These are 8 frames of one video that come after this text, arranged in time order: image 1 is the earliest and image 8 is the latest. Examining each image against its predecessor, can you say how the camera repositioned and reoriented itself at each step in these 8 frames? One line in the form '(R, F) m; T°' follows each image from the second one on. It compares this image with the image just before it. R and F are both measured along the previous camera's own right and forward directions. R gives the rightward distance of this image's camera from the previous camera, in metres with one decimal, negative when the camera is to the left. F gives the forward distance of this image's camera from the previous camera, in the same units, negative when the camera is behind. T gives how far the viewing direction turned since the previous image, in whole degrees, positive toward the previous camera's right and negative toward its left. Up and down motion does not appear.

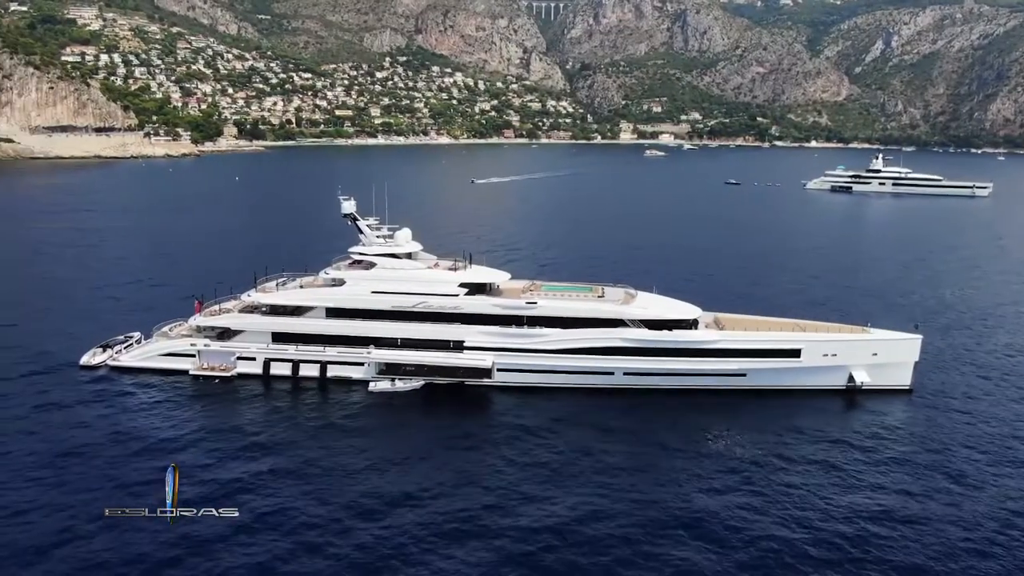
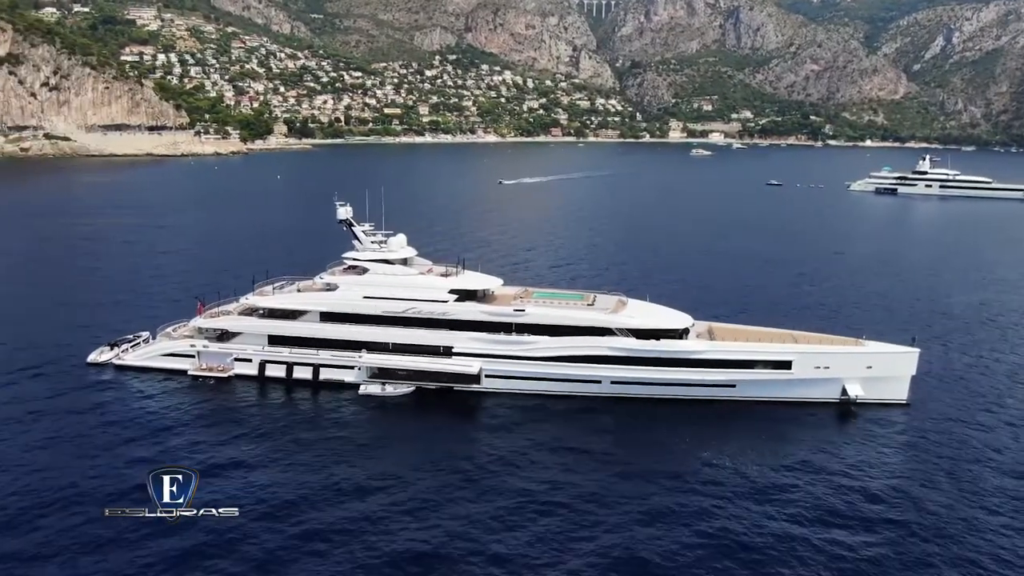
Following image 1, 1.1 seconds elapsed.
(+1.8, -0.1) m; -3°
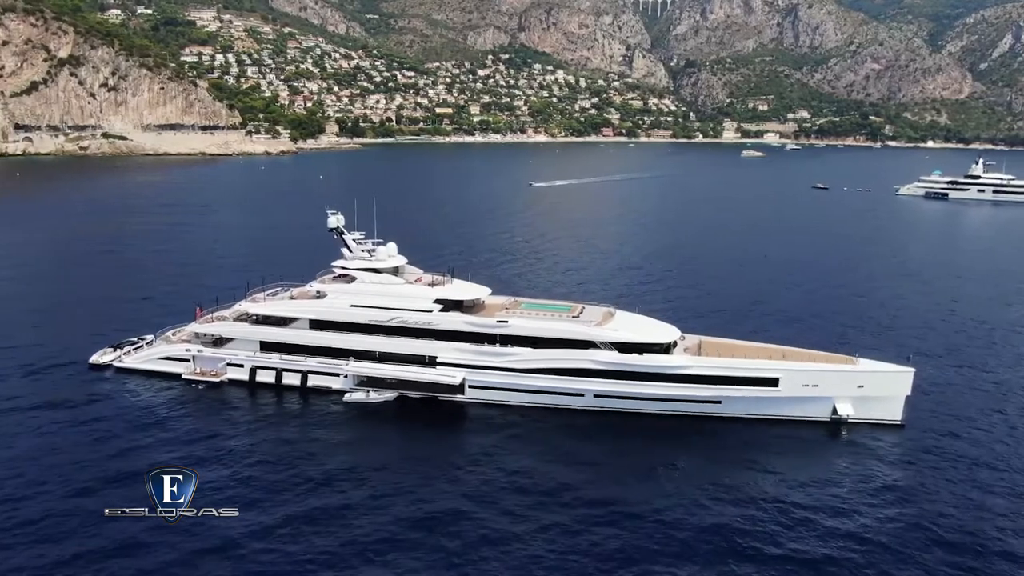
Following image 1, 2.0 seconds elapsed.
(+2.0, +0.2) m; -4°
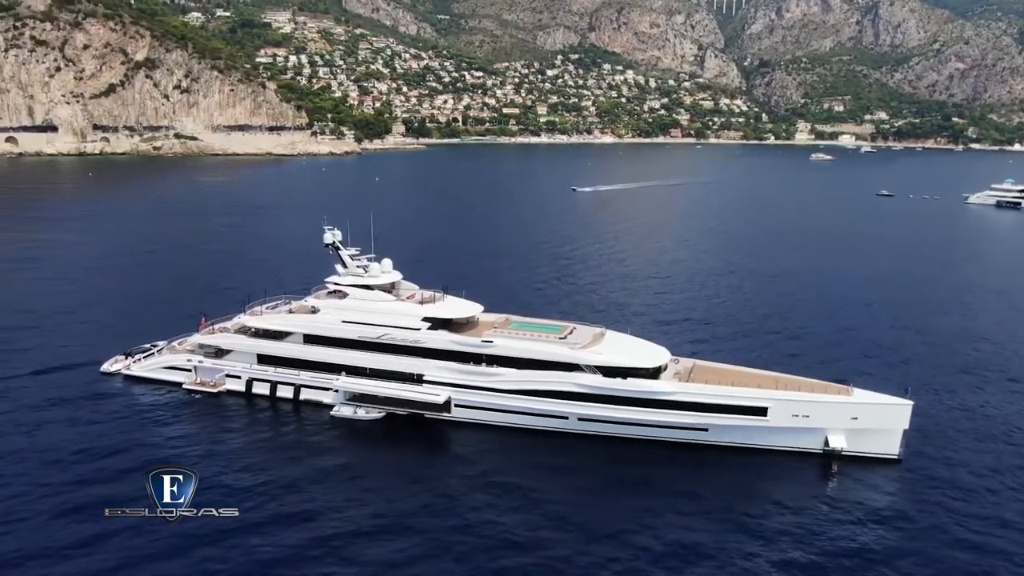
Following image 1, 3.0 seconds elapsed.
(+2.4, +0.3) m; -5°
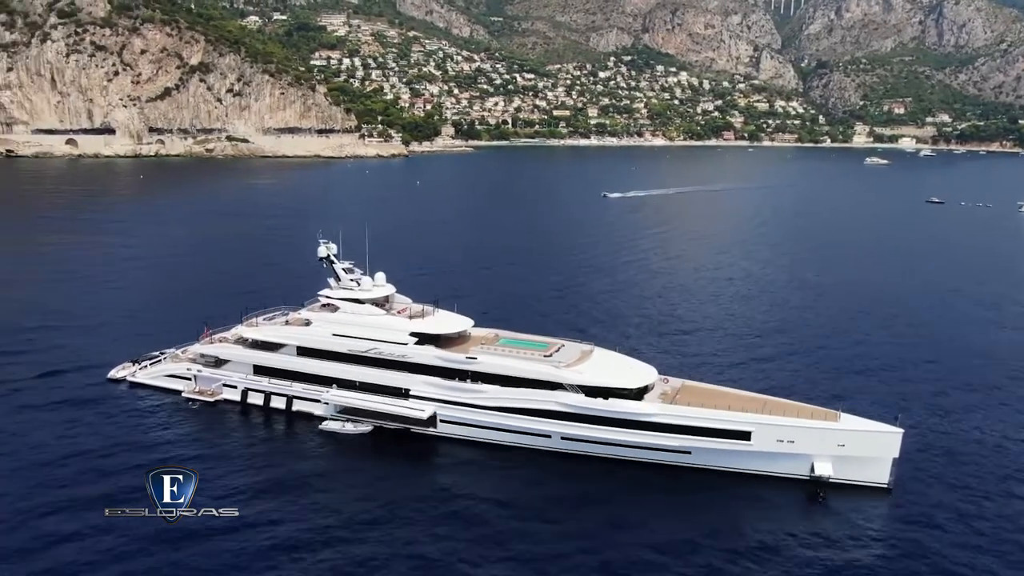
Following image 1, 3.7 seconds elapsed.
(+1.9, +0.1) m; -4°
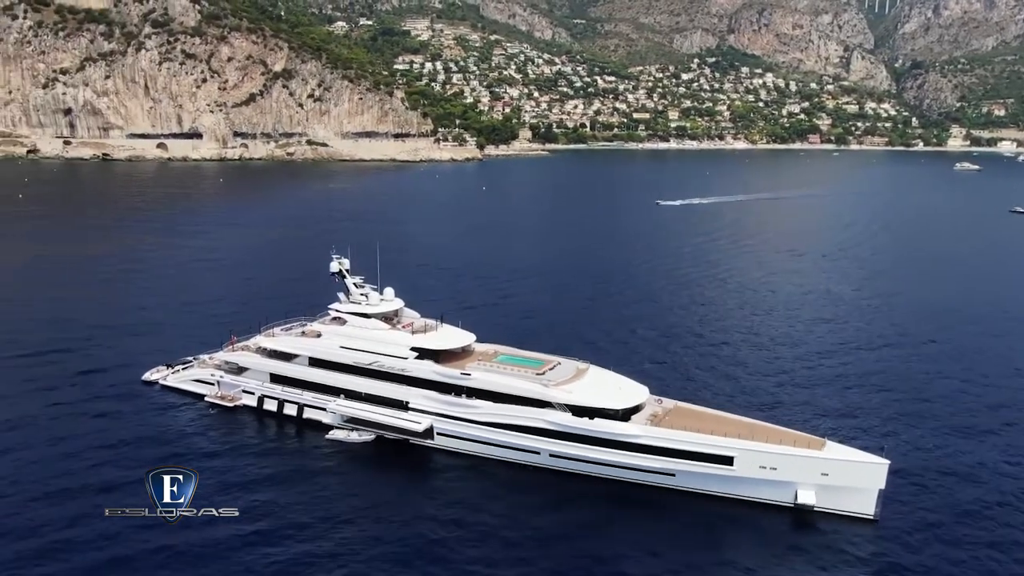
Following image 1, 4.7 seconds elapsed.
(+2.6, -0.5) m; -5°
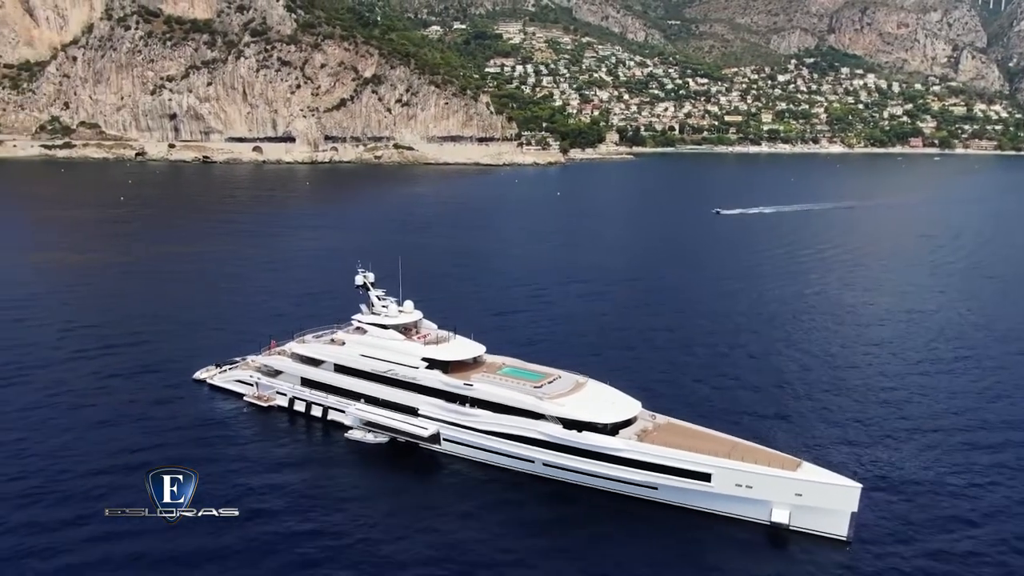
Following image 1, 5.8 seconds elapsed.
(+2.8, -1.4) m; -6°
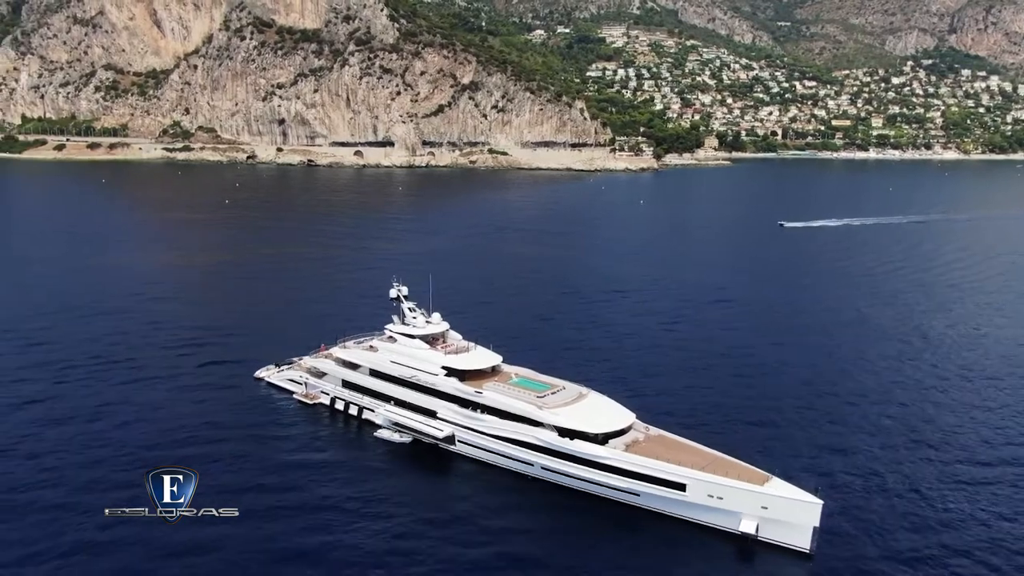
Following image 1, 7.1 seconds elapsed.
(+3.2, -2.4) m; -7°
